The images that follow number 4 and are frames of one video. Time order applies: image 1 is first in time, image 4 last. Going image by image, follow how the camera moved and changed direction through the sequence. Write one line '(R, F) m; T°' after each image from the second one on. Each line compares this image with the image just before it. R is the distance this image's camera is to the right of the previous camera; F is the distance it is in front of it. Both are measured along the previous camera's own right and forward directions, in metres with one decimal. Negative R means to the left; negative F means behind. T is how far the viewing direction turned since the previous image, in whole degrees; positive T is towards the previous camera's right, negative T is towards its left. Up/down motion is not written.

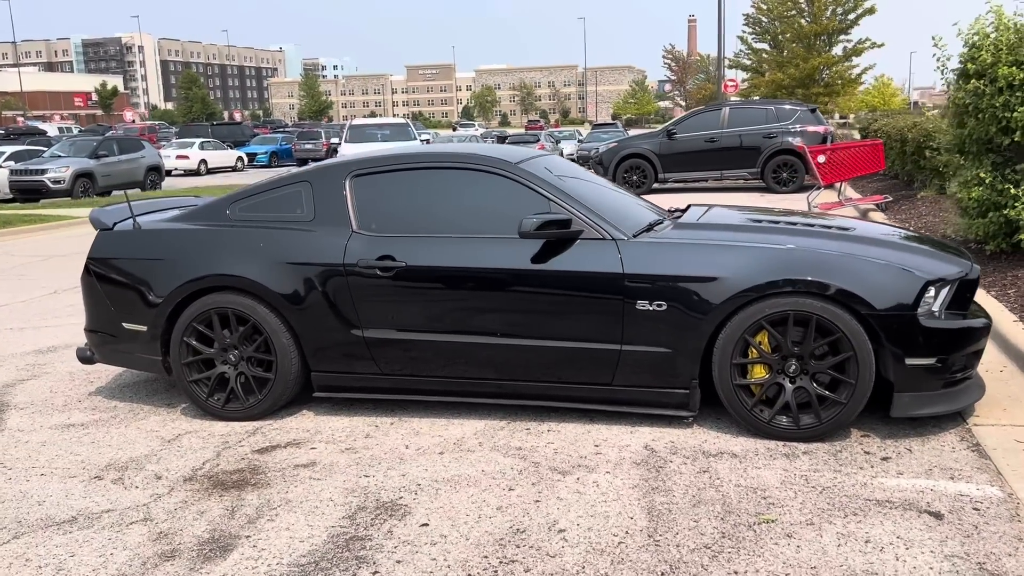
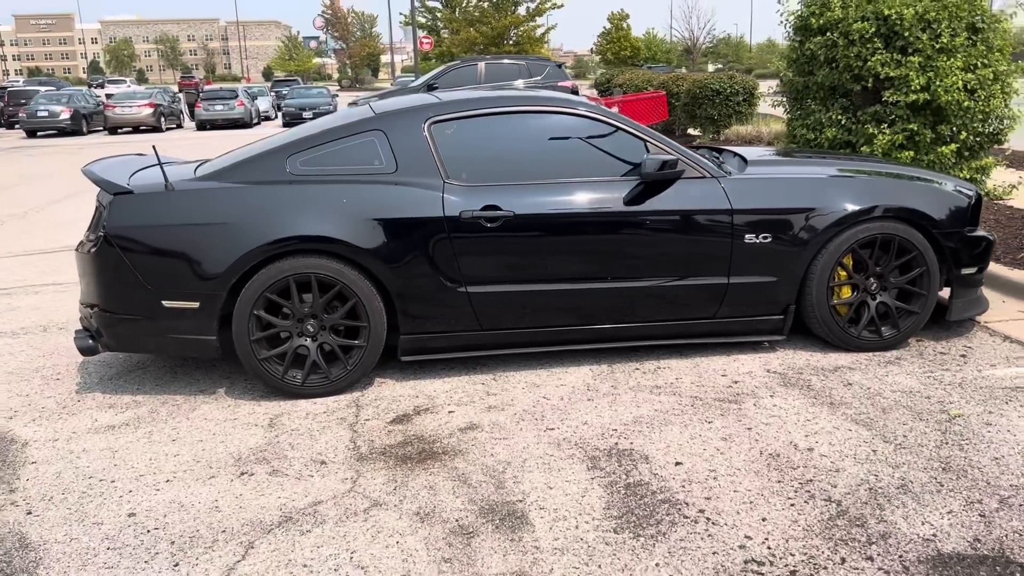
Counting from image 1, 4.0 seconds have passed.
(-1.9, +0.4) m; +21°
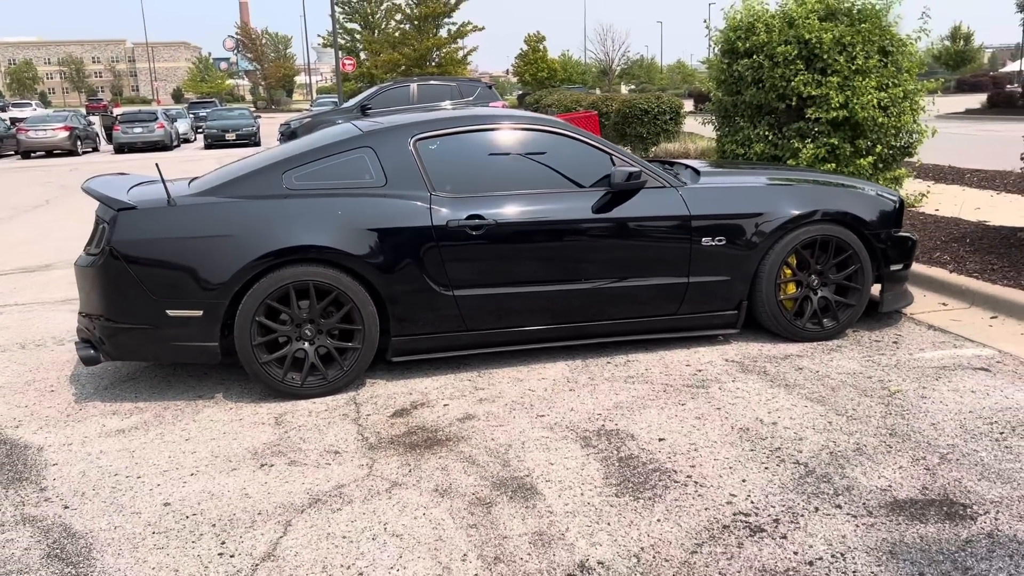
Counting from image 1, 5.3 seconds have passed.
(-0.3, -0.3) m; +5°
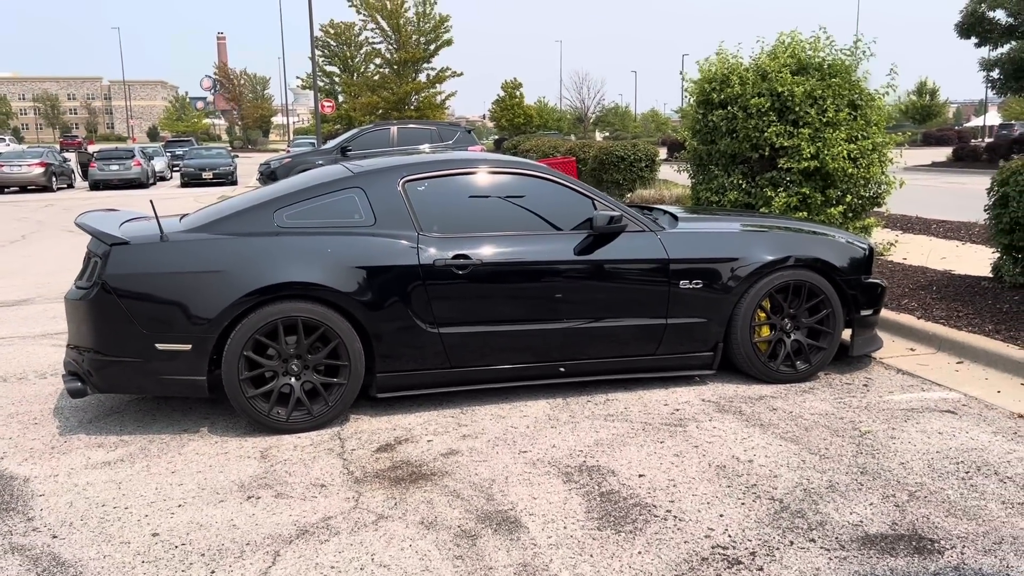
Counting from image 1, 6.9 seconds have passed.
(-0.1, -0.1) m; +2°
